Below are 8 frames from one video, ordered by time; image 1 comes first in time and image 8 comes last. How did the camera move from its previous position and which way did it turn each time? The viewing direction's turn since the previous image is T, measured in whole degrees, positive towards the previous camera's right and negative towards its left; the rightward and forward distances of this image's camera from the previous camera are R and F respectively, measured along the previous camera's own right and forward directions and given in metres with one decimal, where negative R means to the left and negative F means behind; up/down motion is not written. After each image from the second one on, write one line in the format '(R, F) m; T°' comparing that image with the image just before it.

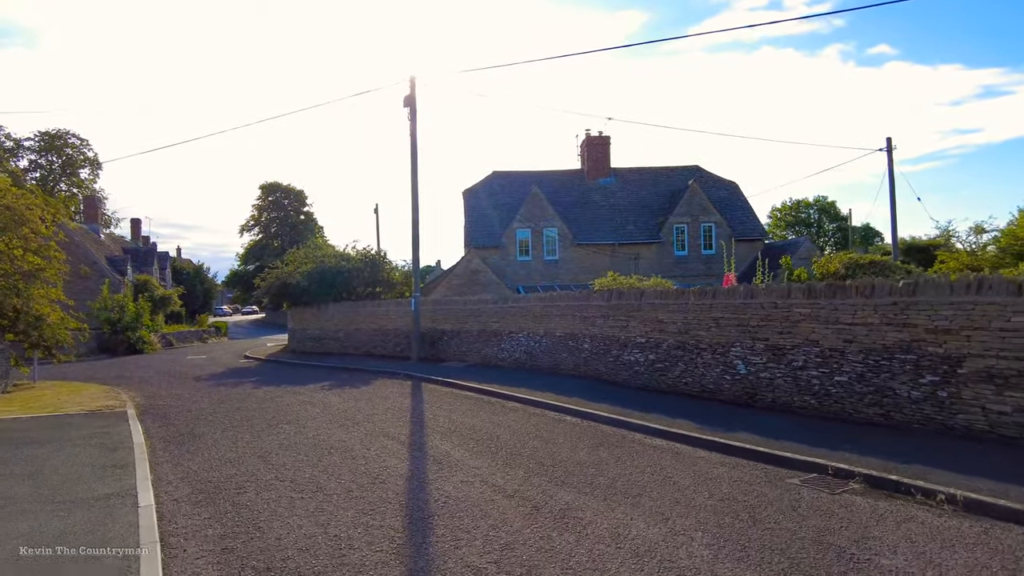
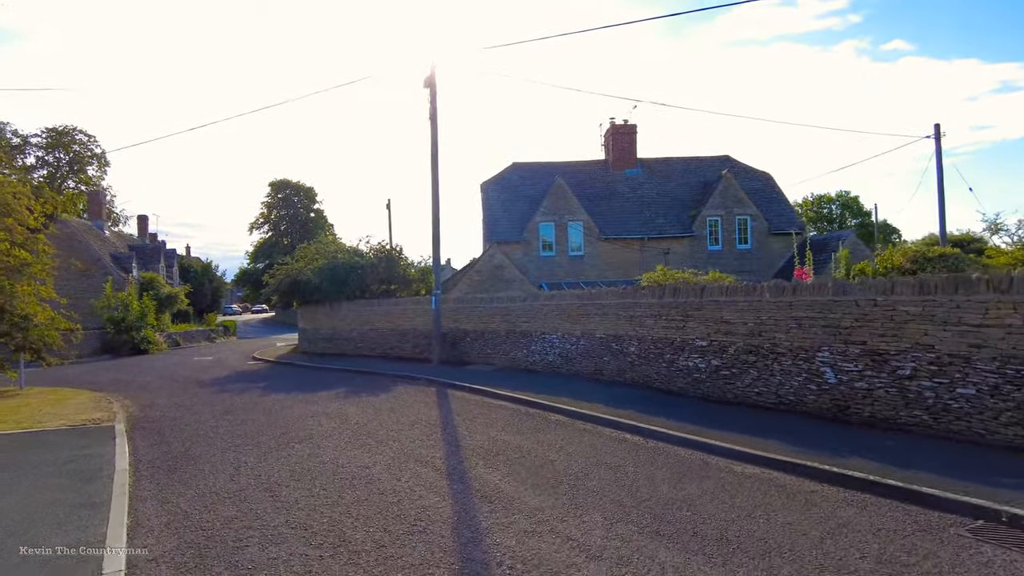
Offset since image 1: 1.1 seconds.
(-0.6, +1.7) m; -1°
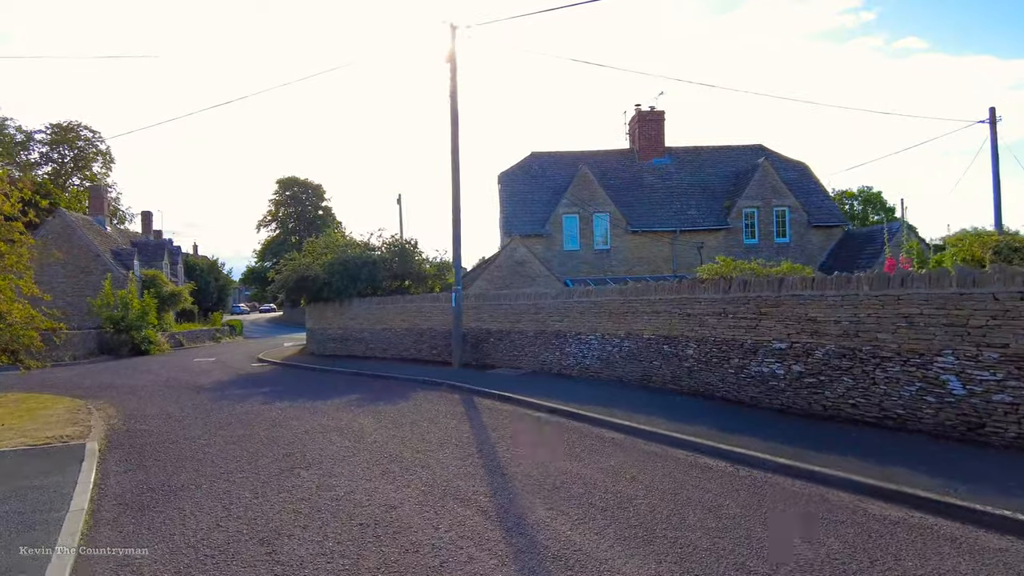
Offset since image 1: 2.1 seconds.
(-0.5, +1.8) m; -1°
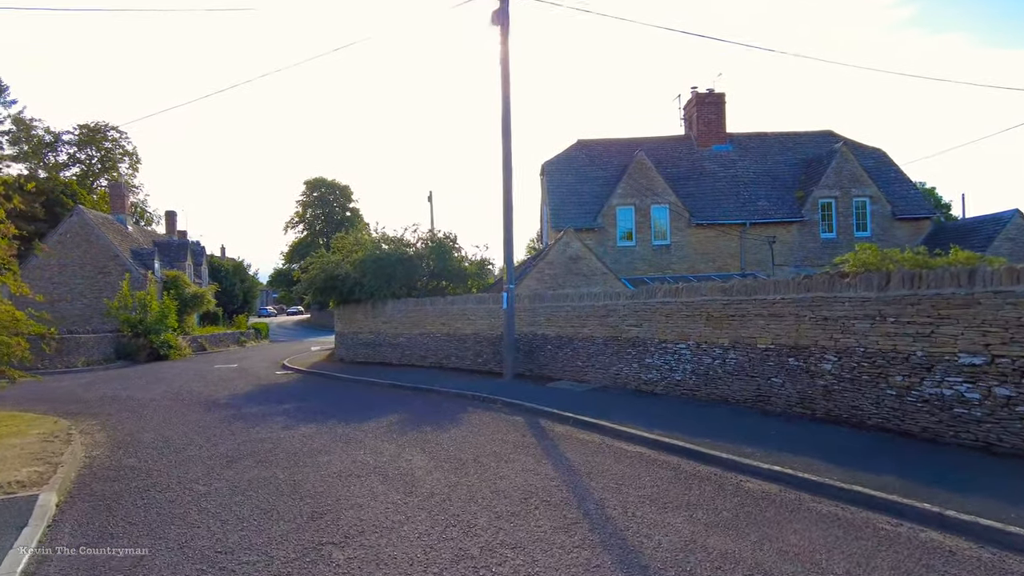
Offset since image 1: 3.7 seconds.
(-0.8, +2.5) m; -2°
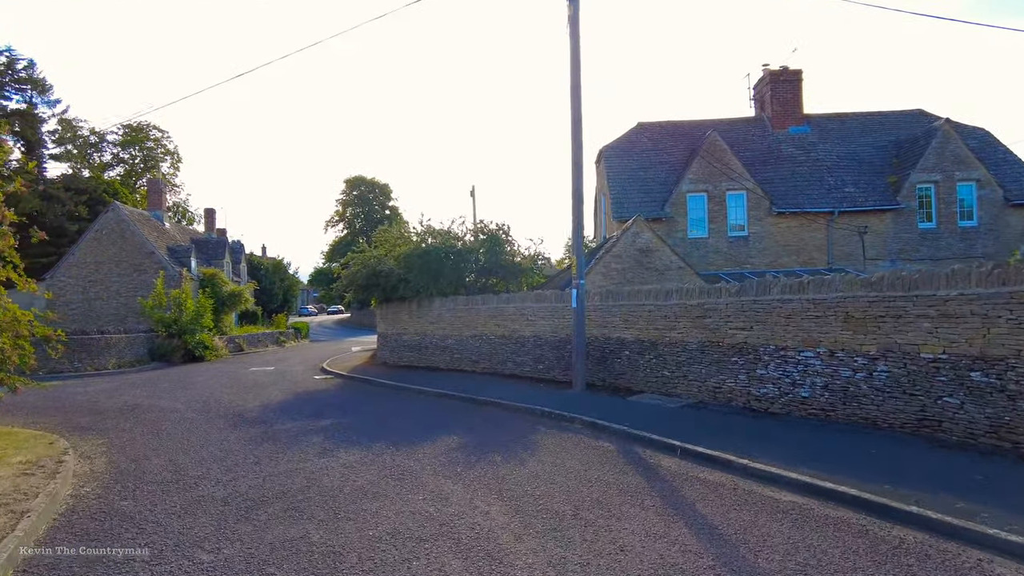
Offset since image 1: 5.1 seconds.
(-0.6, +2.1) m; -3°
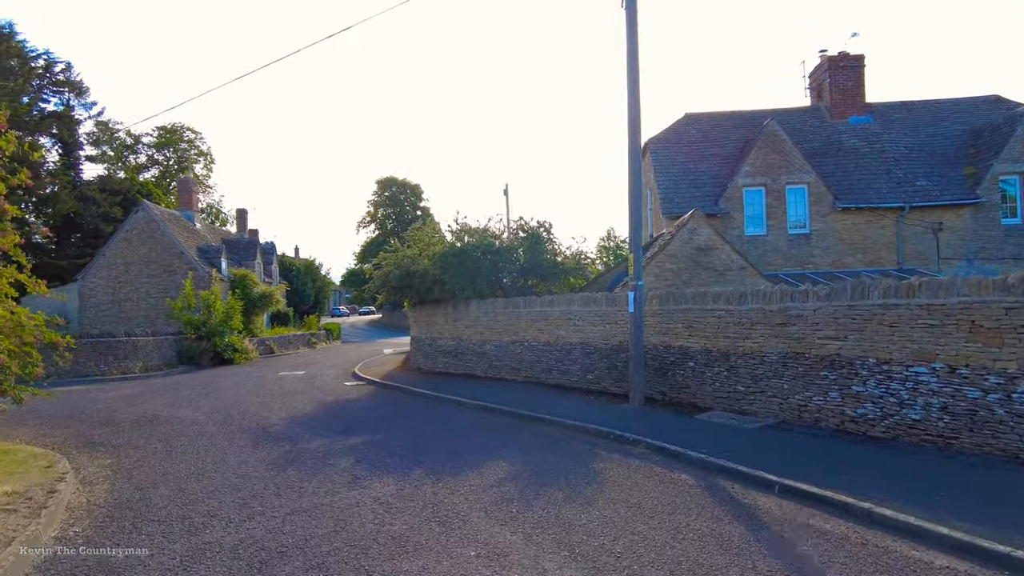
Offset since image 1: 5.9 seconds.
(-0.3, +1.3) m; -2°
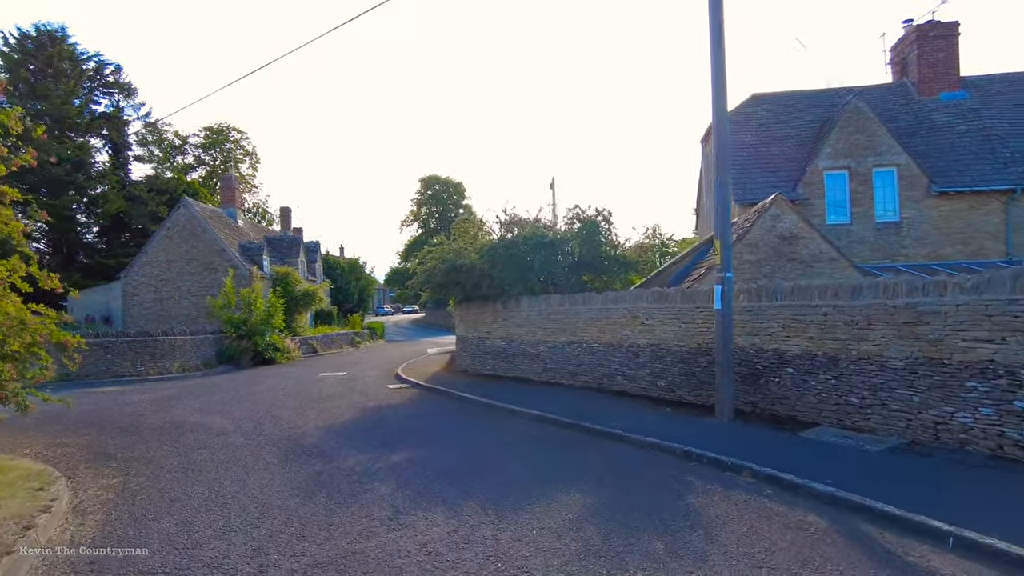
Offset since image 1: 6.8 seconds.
(-0.3, +1.6) m; -3°
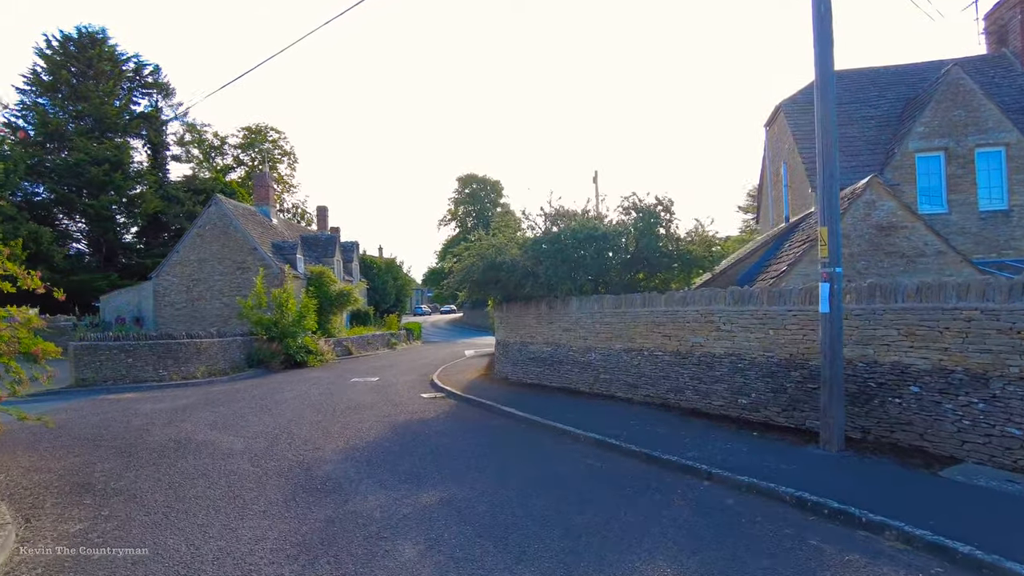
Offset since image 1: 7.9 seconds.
(-0.2, +1.8) m; -3°
